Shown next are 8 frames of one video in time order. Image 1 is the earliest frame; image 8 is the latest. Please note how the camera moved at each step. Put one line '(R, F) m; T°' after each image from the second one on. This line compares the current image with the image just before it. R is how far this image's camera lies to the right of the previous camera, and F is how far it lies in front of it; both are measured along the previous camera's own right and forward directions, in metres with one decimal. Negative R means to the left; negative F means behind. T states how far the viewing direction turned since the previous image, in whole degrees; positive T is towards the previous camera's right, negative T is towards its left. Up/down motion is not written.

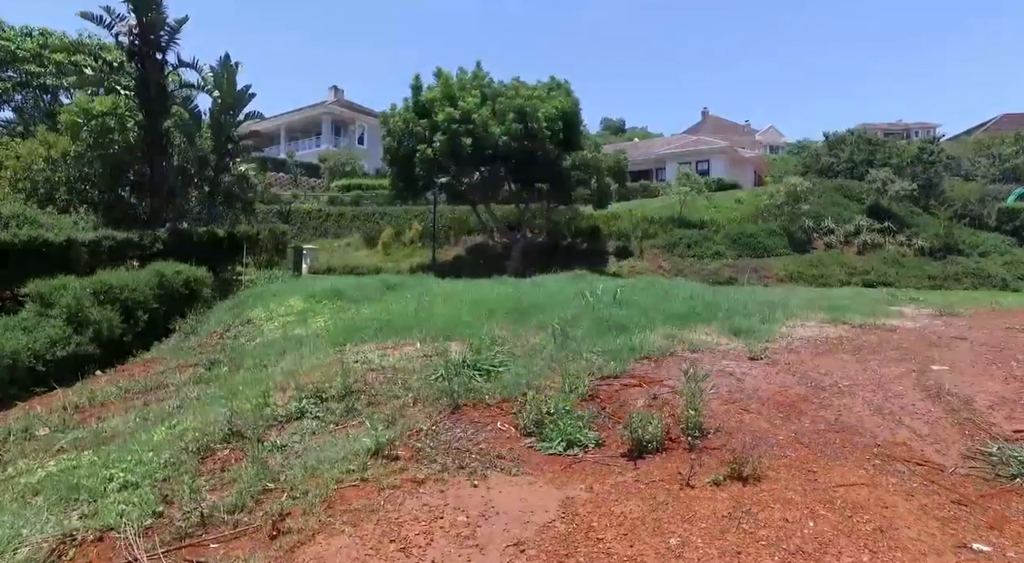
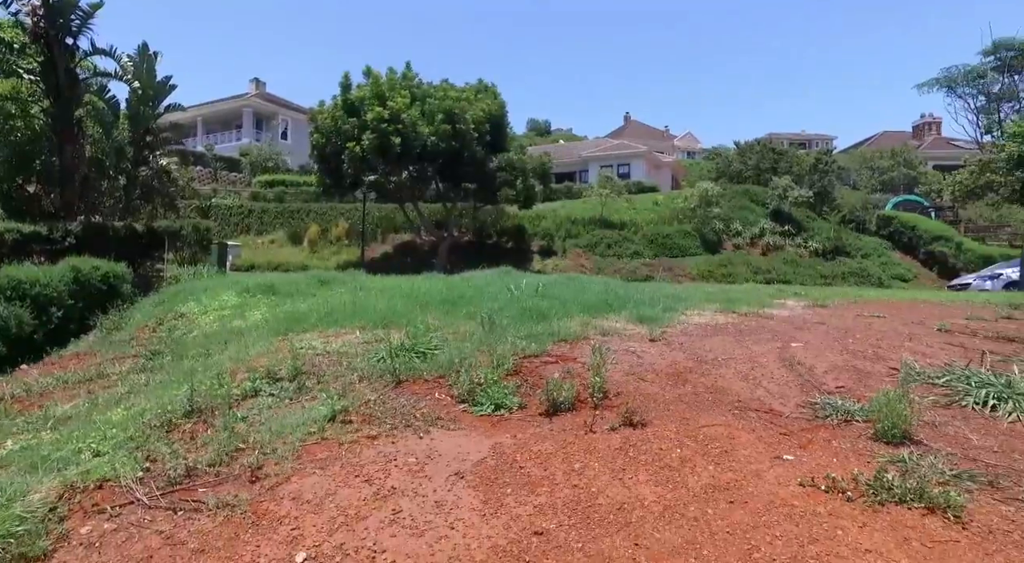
(-0.1, -0.7) m; +7°
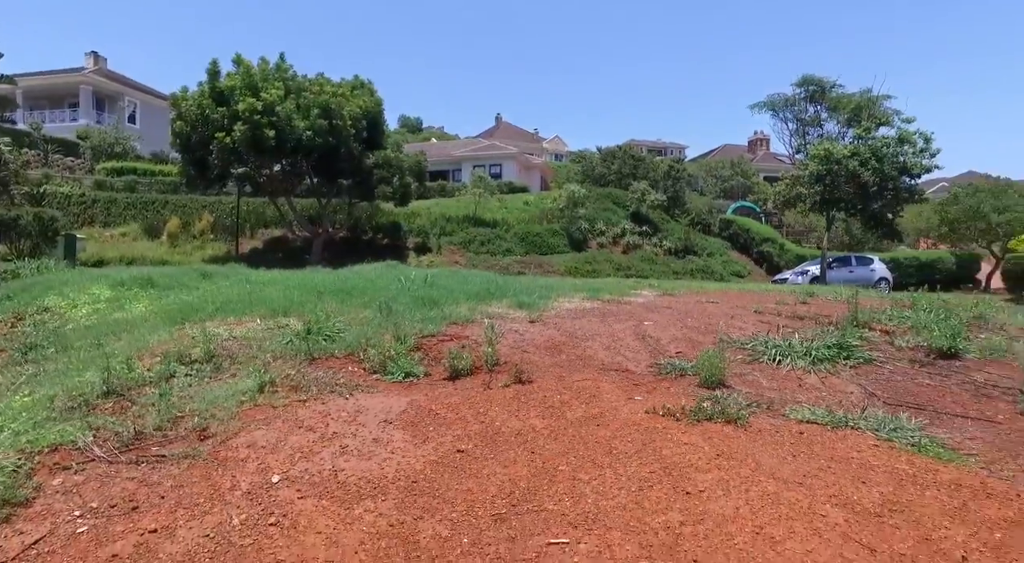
(-0.3, -0.8) m; +12°
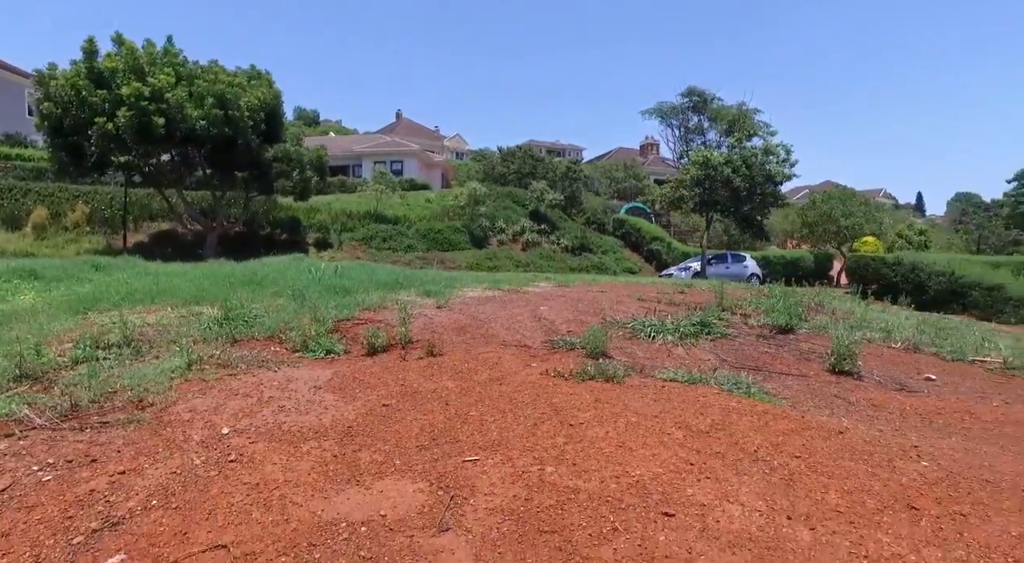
(-0.1, -0.7) m; +9°
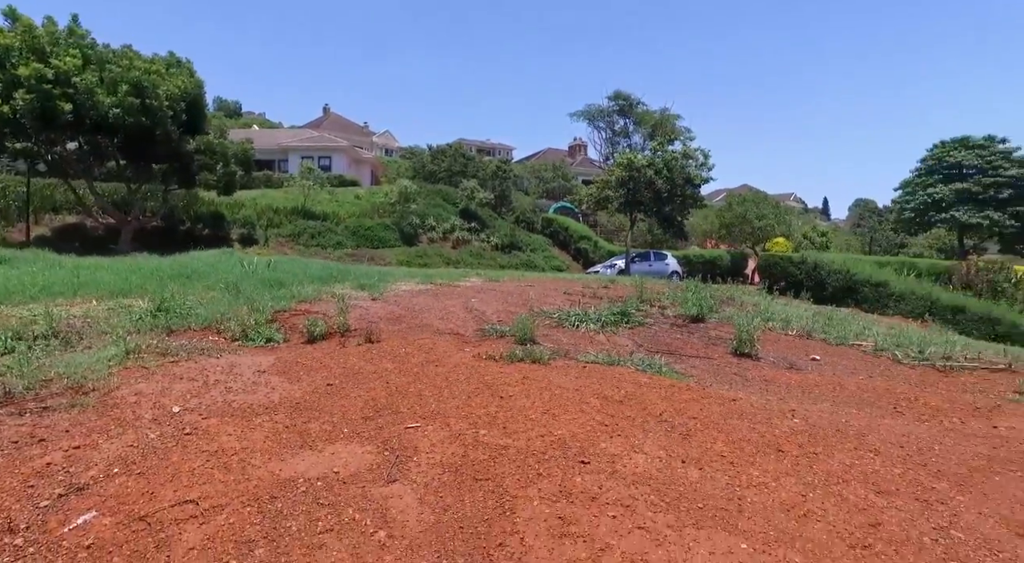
(0.0, -0.4) m; +6°
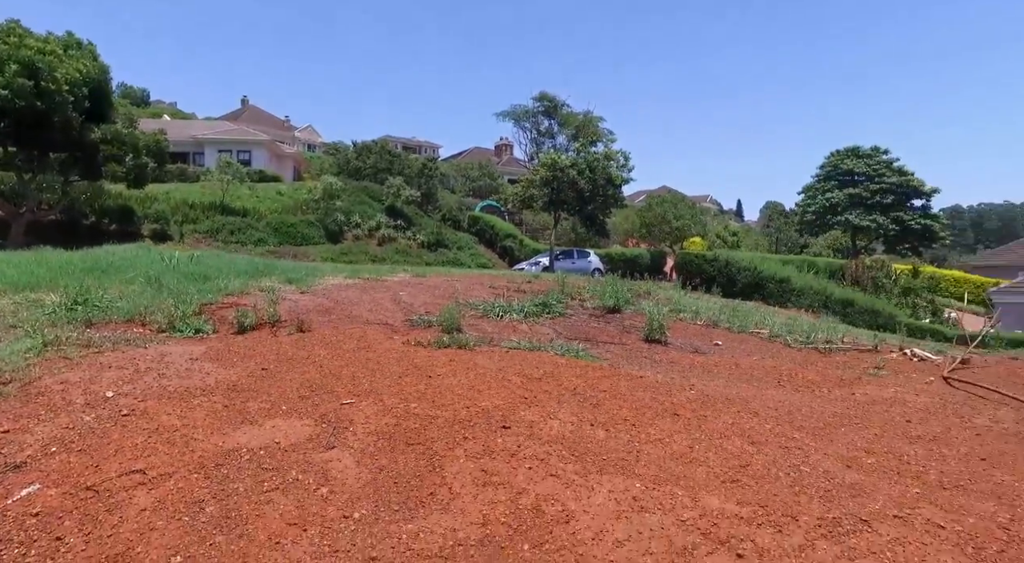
(0.0, -0.3) m; +7°
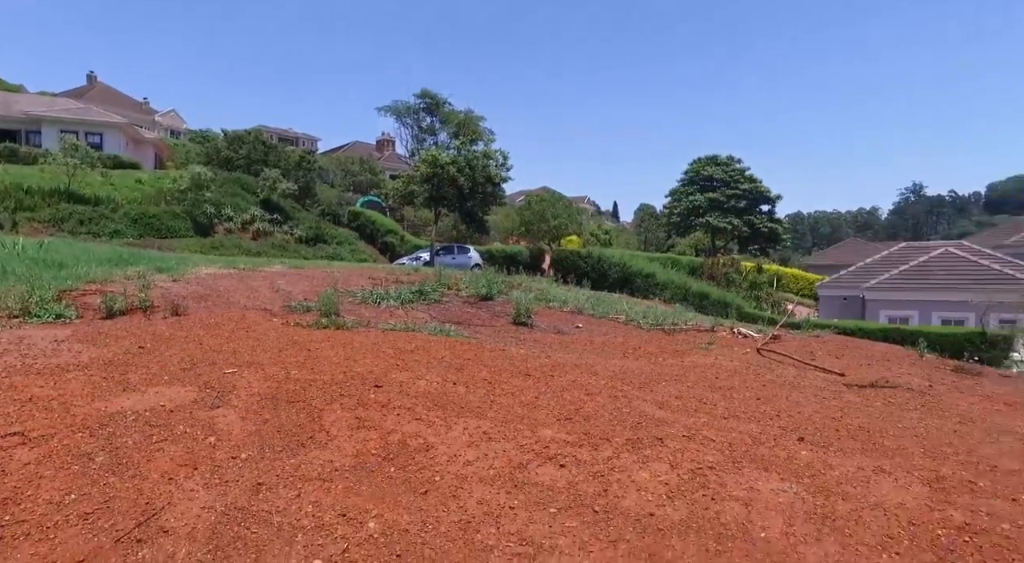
(+0.1, -0.5) m; +11°
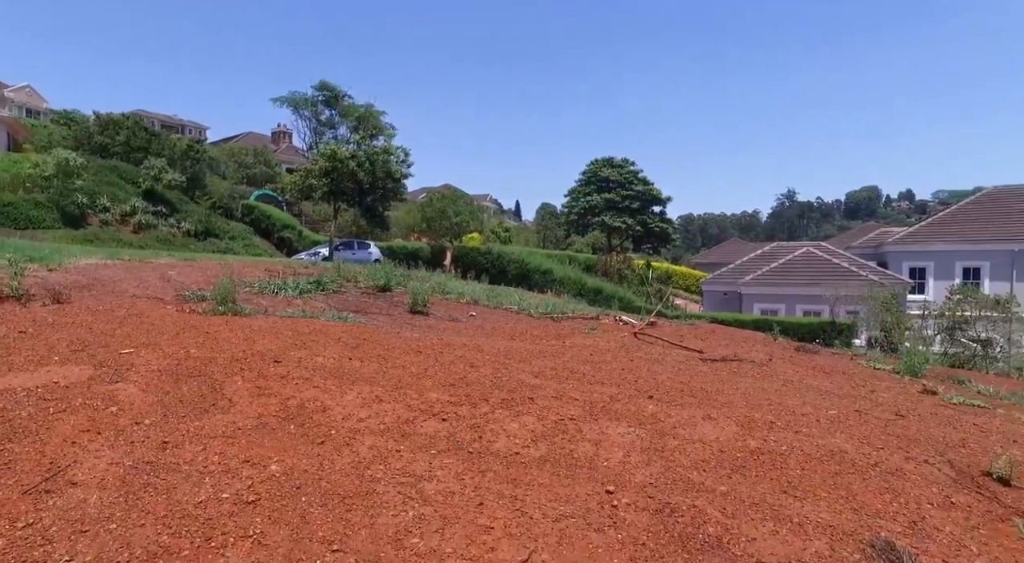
(+0.1, -0.5) m; +9°
